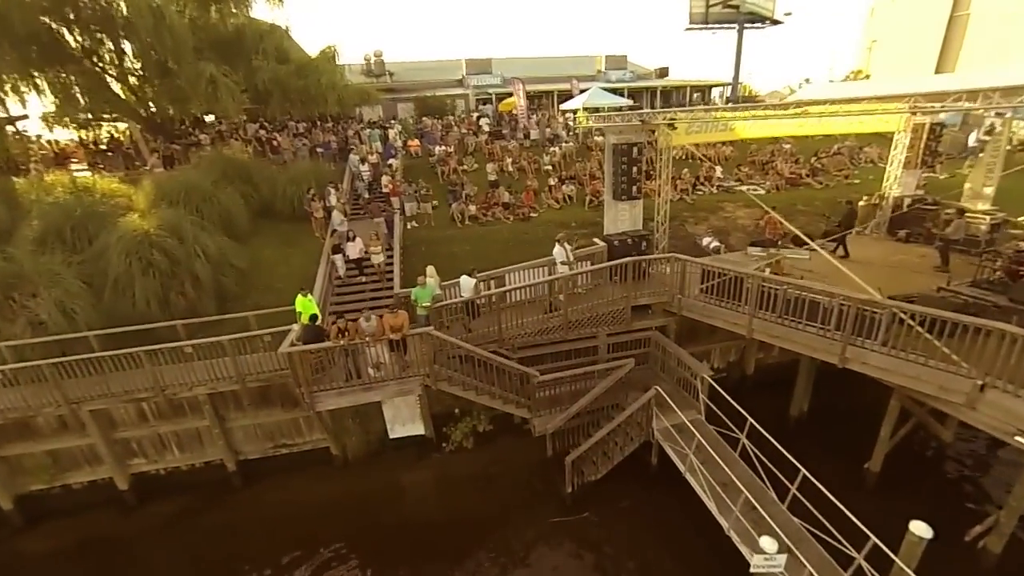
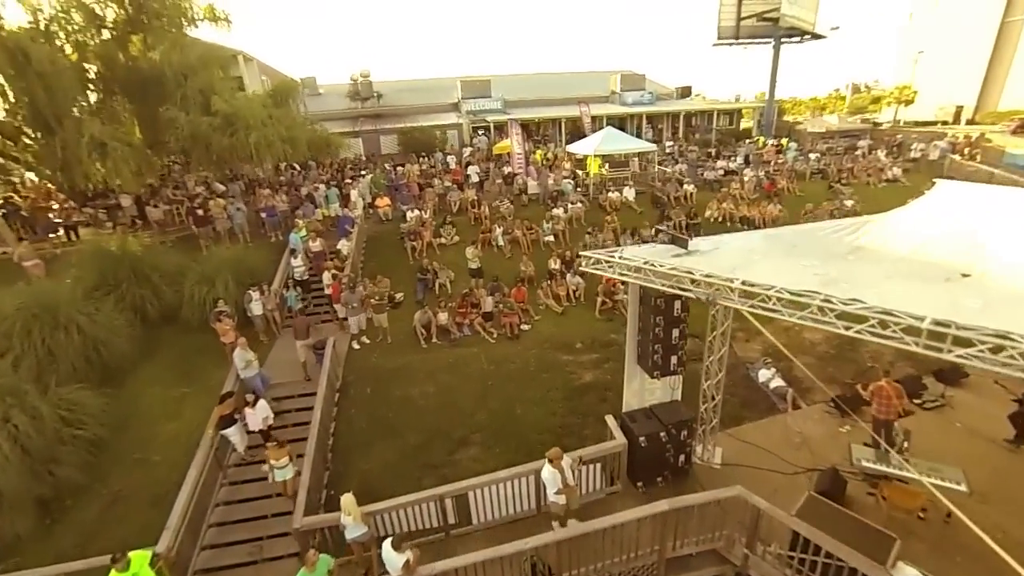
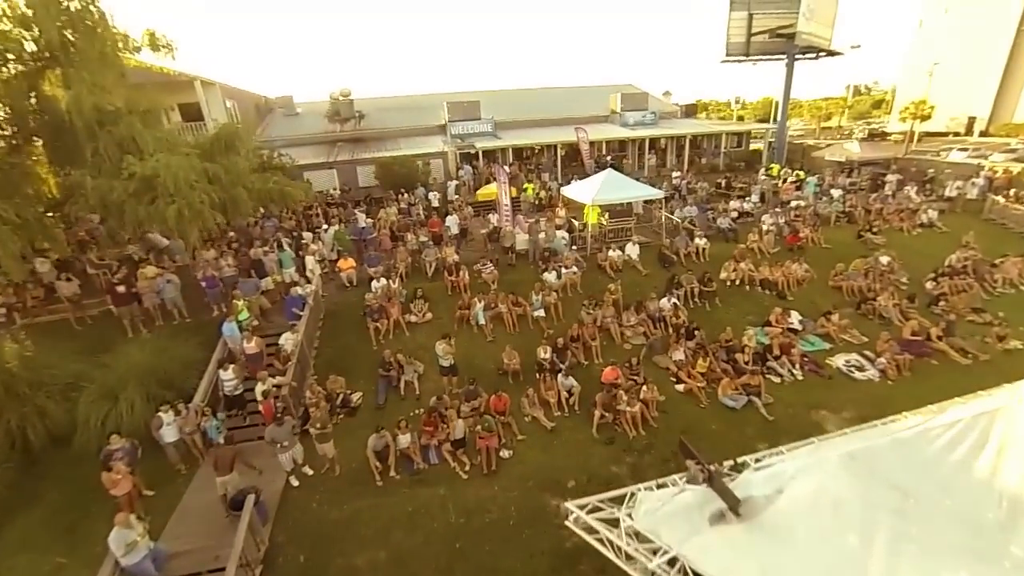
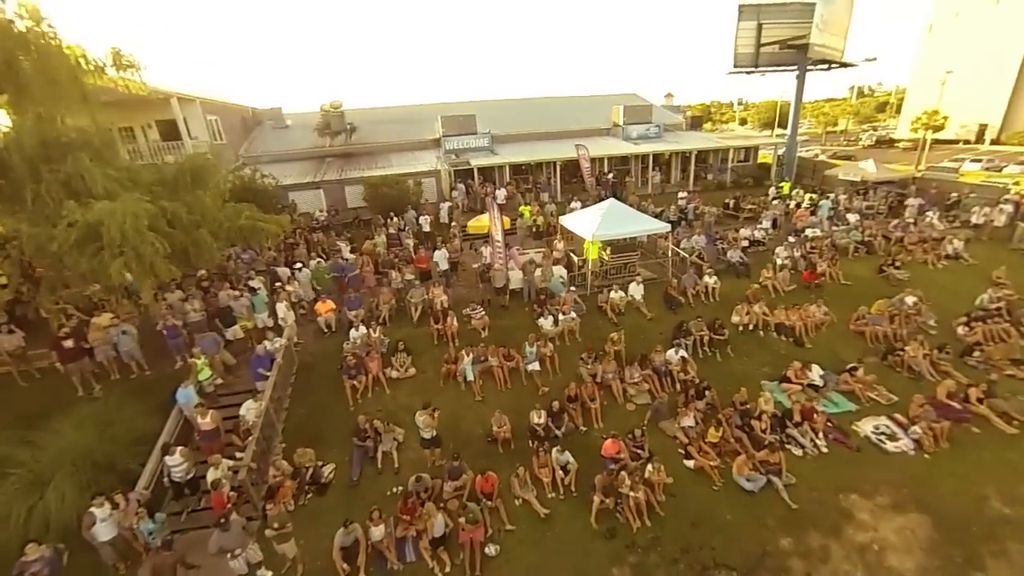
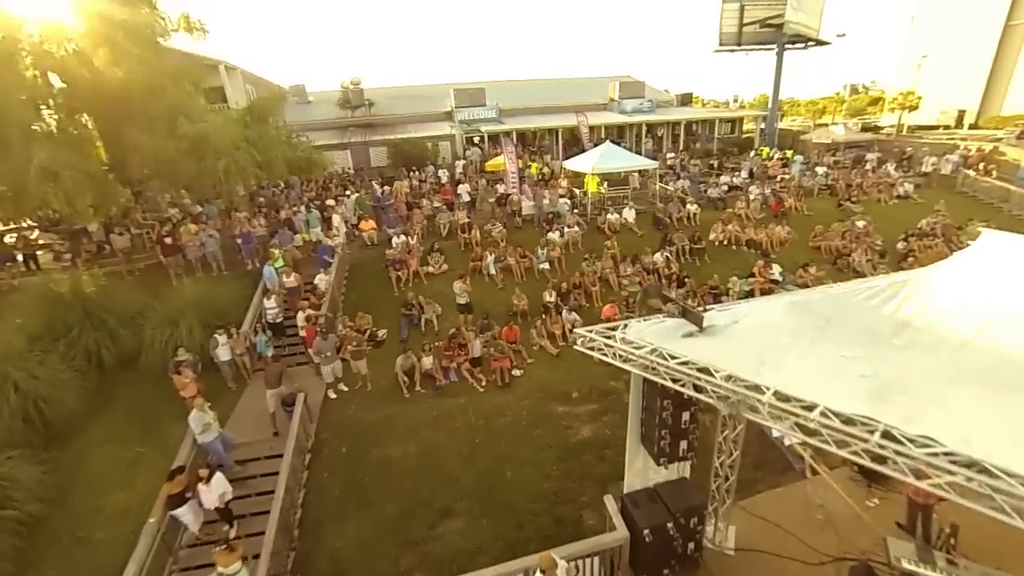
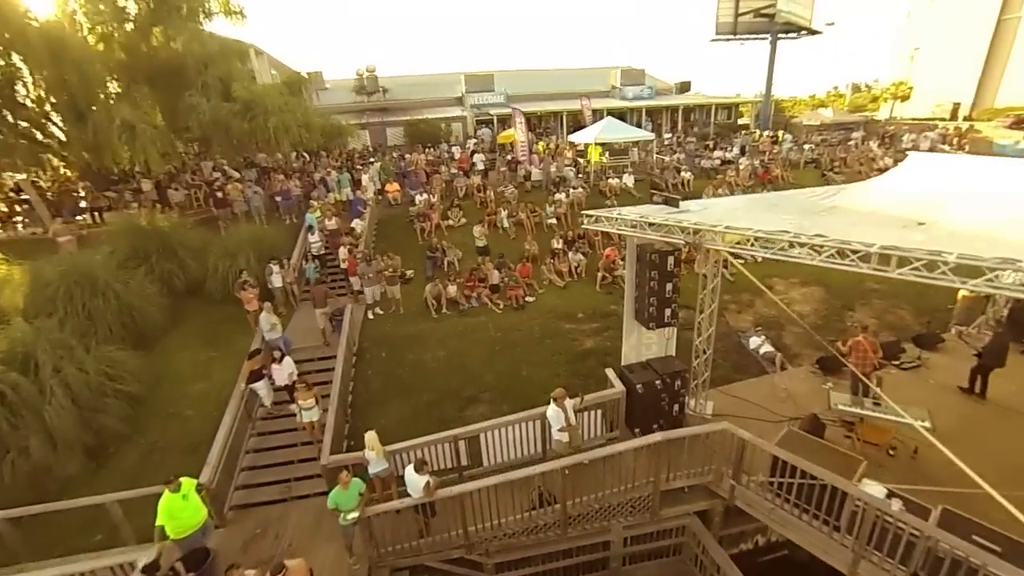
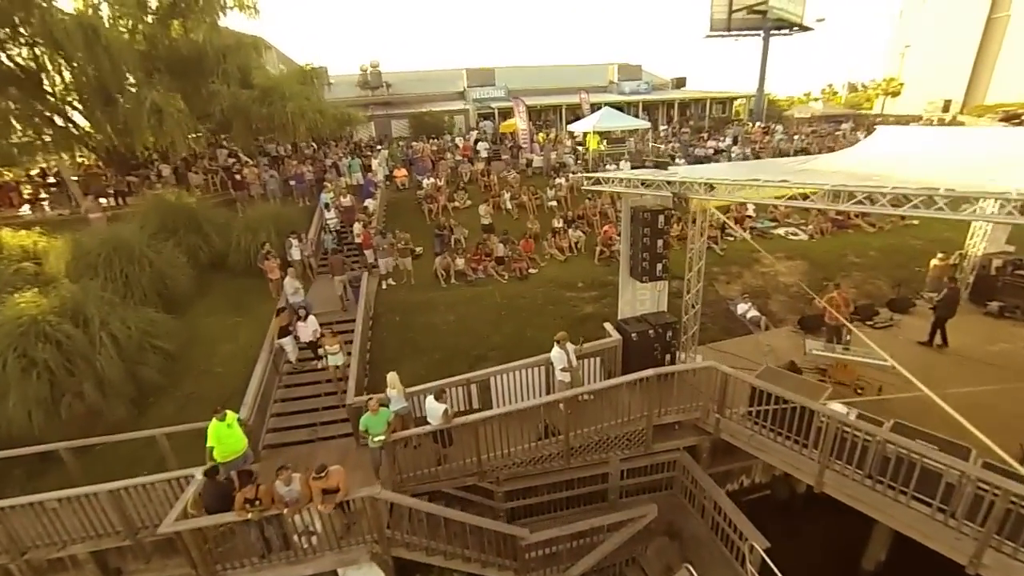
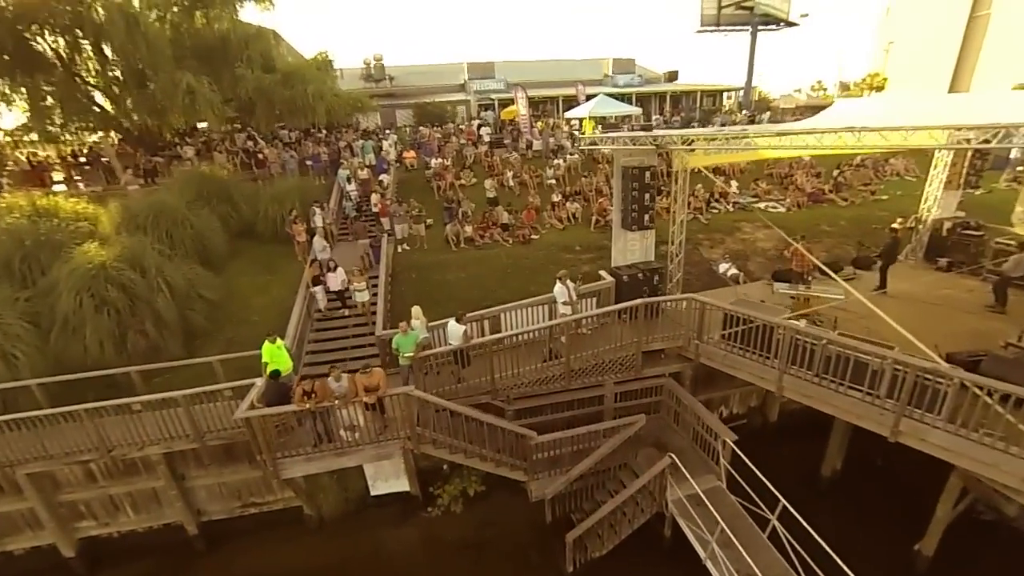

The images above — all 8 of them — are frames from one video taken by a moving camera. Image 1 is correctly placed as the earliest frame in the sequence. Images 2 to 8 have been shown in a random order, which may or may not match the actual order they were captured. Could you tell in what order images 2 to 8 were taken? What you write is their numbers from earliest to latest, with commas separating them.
8, 7, 6, 2, 5, 3, 4
